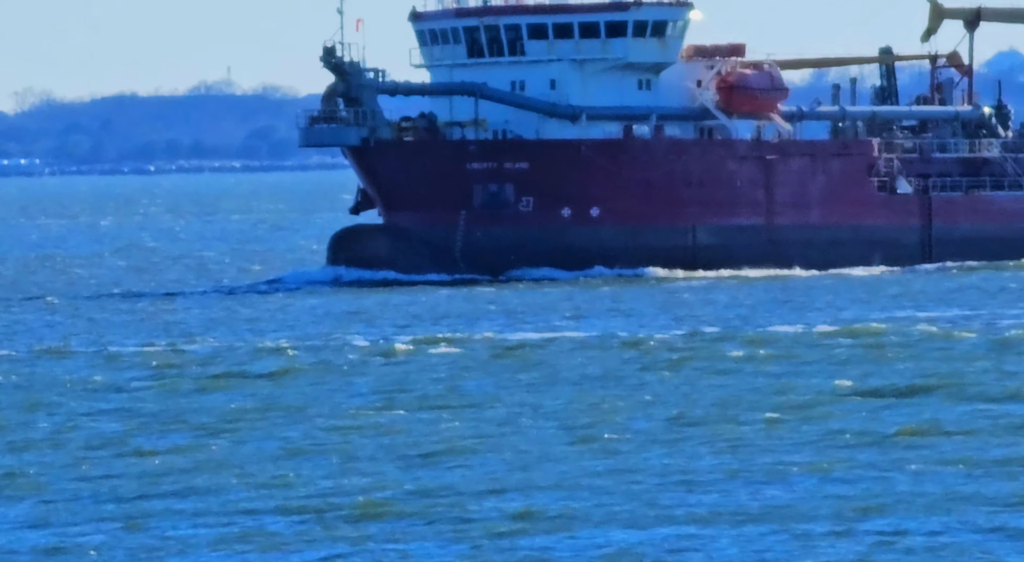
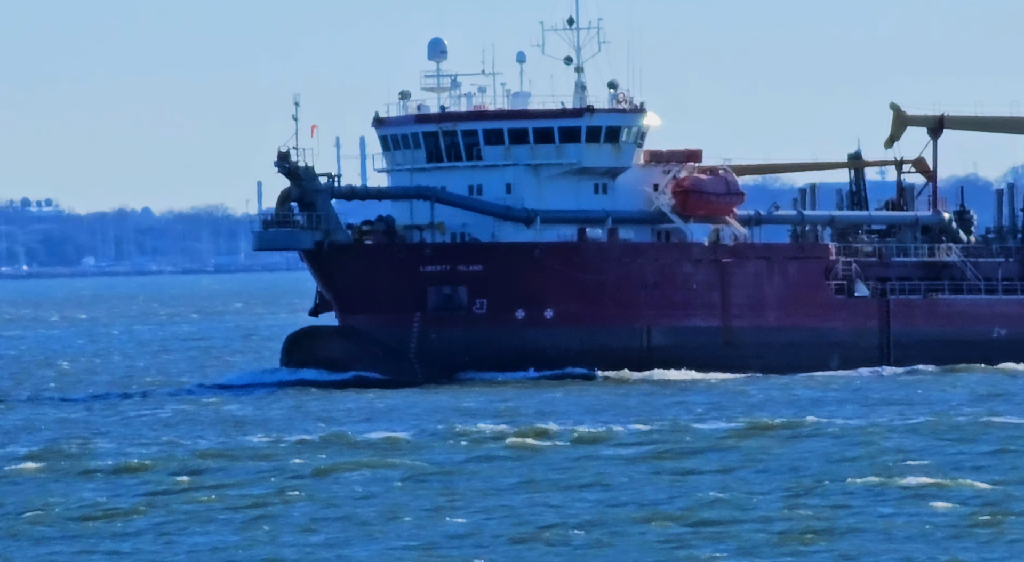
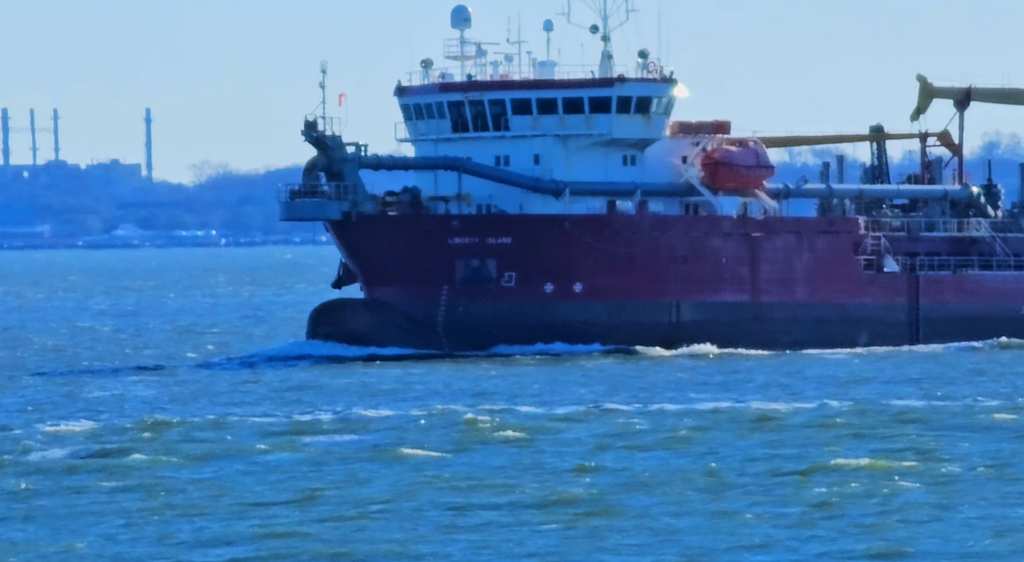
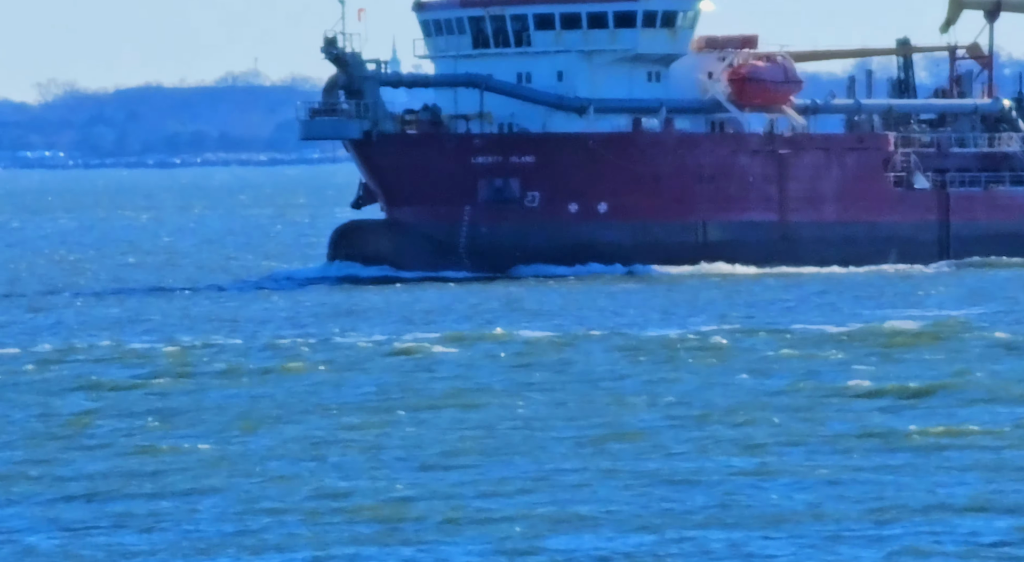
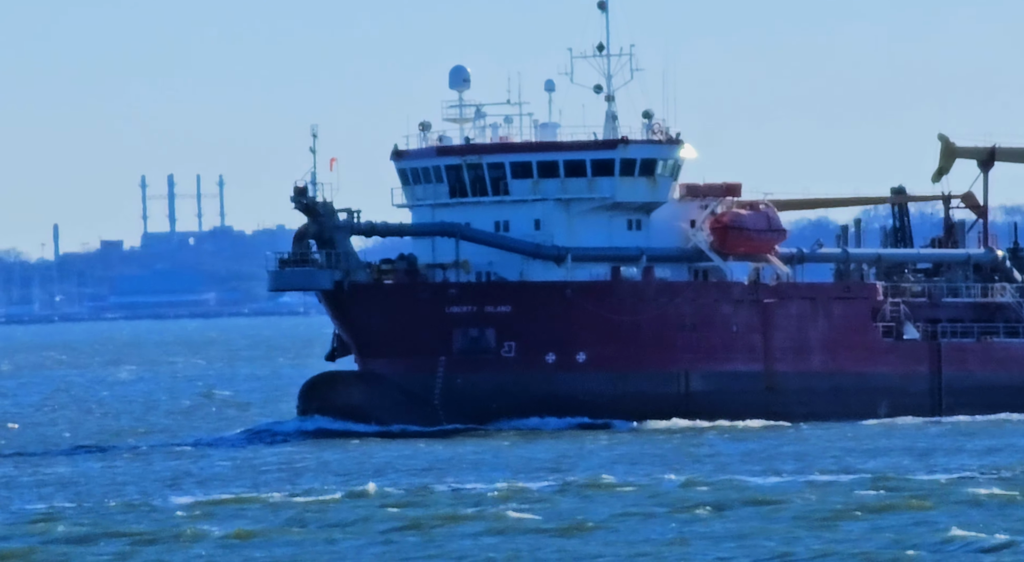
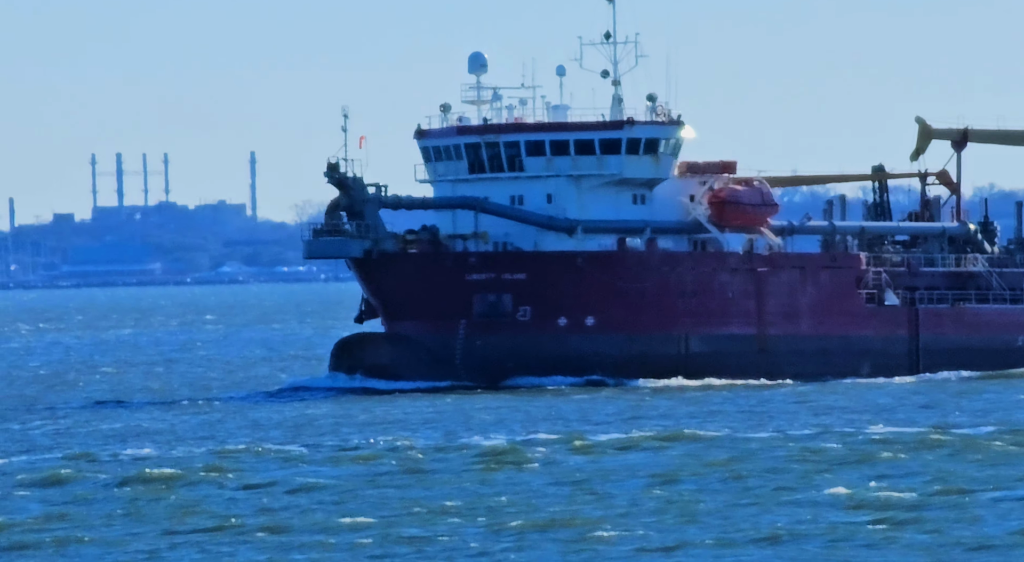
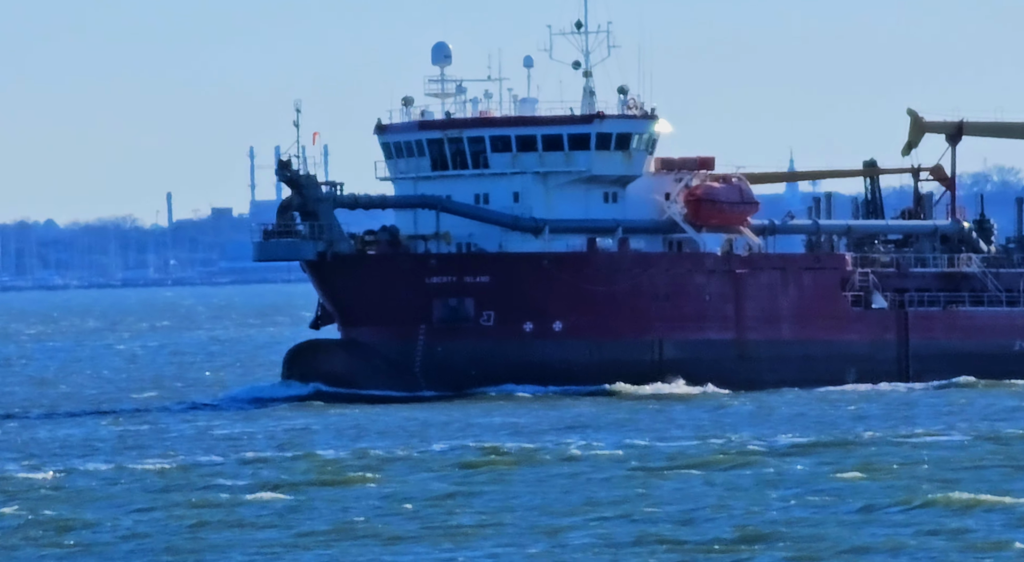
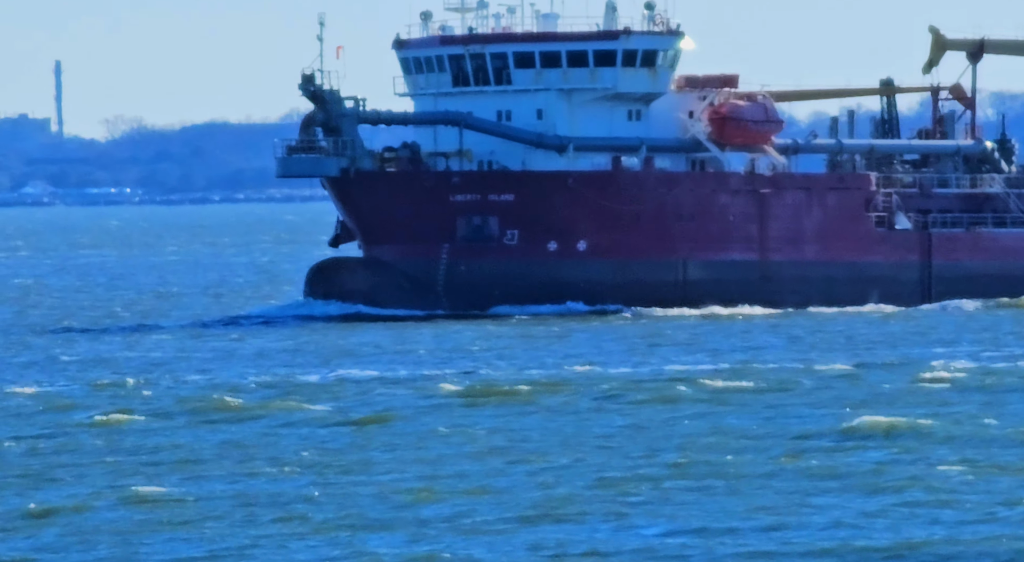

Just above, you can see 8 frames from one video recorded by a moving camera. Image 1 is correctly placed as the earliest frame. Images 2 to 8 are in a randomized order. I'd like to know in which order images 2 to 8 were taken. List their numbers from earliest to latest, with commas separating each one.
4, 8, 3, 6, 5, 7, 2
